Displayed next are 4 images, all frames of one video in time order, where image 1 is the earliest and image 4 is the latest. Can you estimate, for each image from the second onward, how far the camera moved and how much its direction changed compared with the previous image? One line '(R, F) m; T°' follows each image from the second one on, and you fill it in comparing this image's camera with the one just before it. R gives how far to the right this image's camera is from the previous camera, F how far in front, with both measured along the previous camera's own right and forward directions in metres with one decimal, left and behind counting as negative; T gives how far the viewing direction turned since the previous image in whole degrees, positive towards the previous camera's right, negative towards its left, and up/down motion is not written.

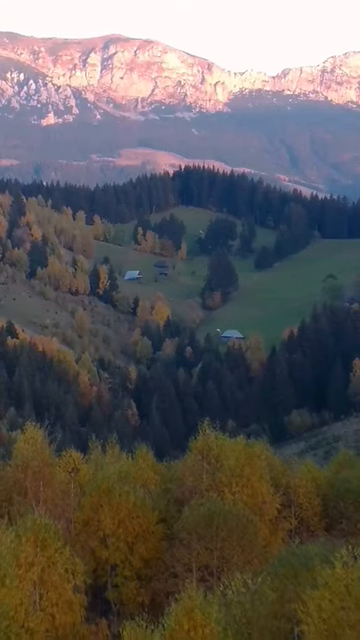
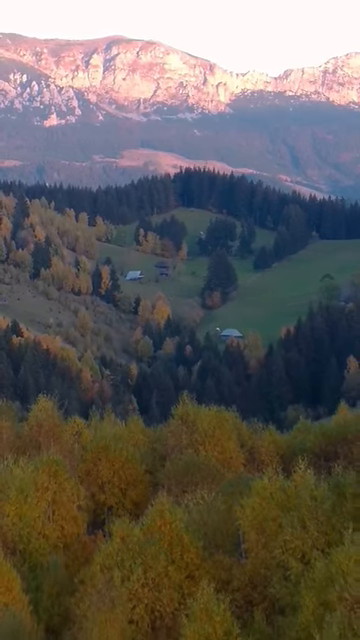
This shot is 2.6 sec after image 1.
(+0.5, -5.6) m; 0°
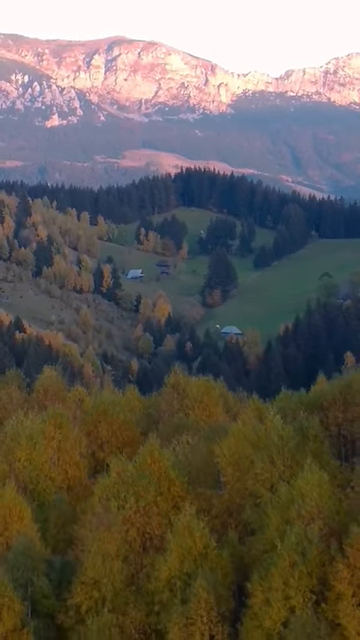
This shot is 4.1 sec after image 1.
(+0.3, -3.3) m; 0°
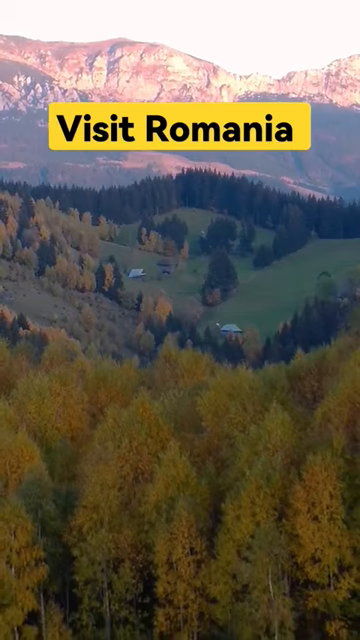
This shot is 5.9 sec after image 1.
(+0.4, -3.9) m; 0°
